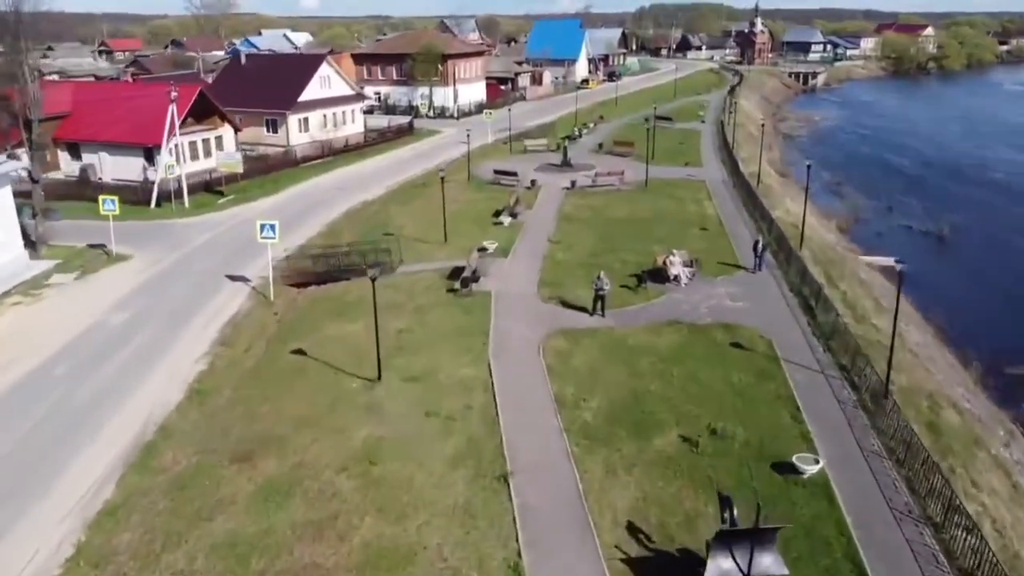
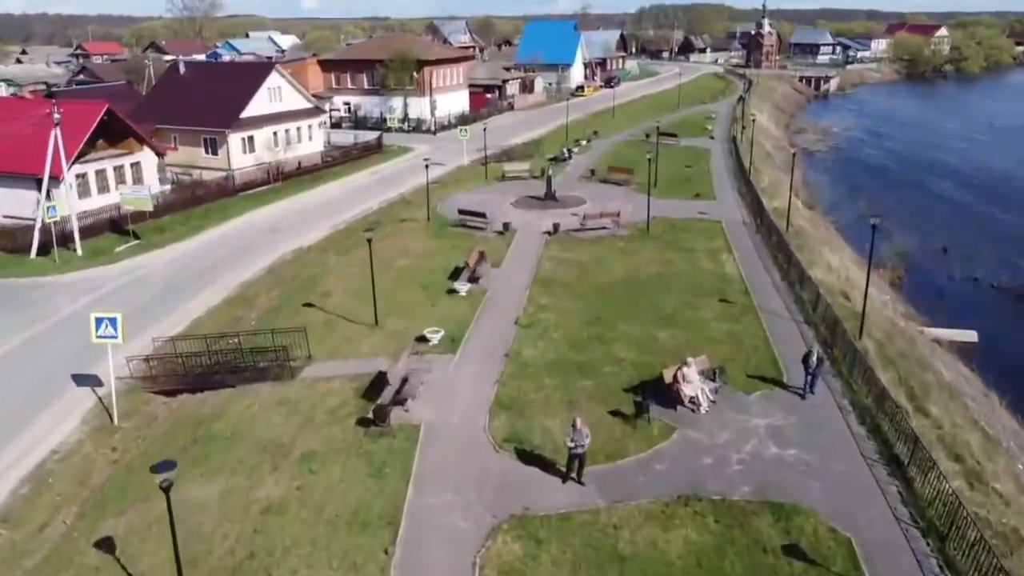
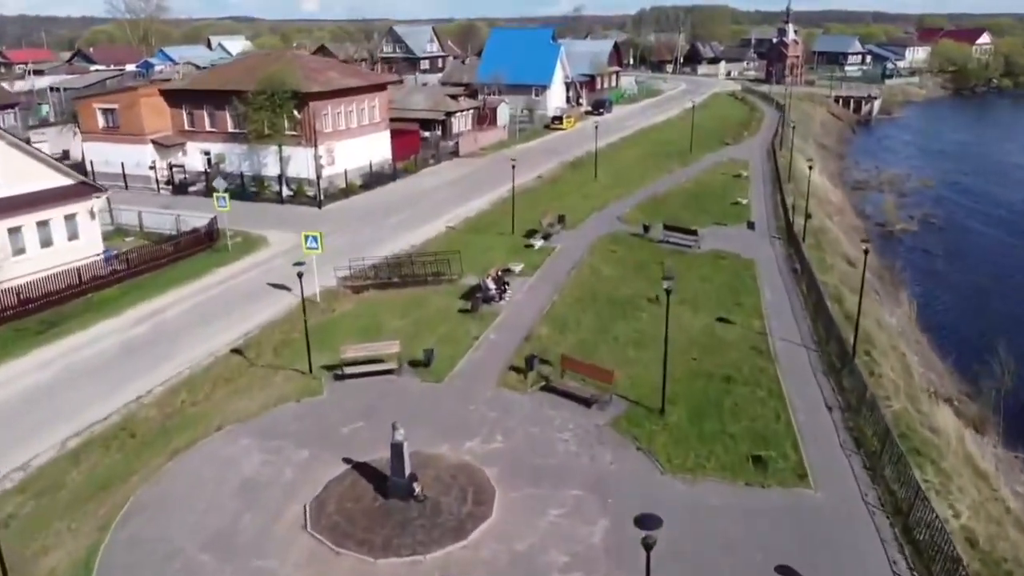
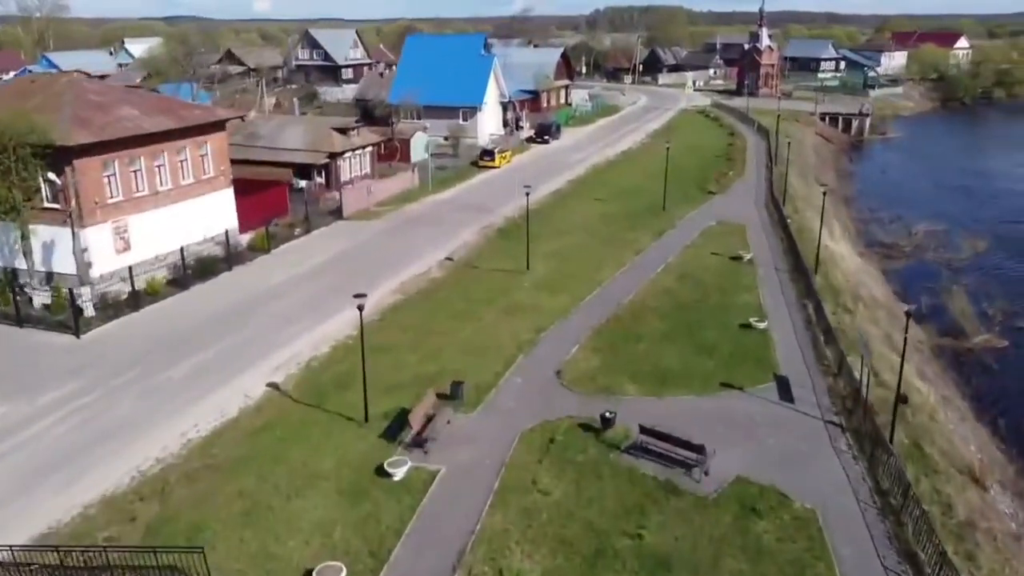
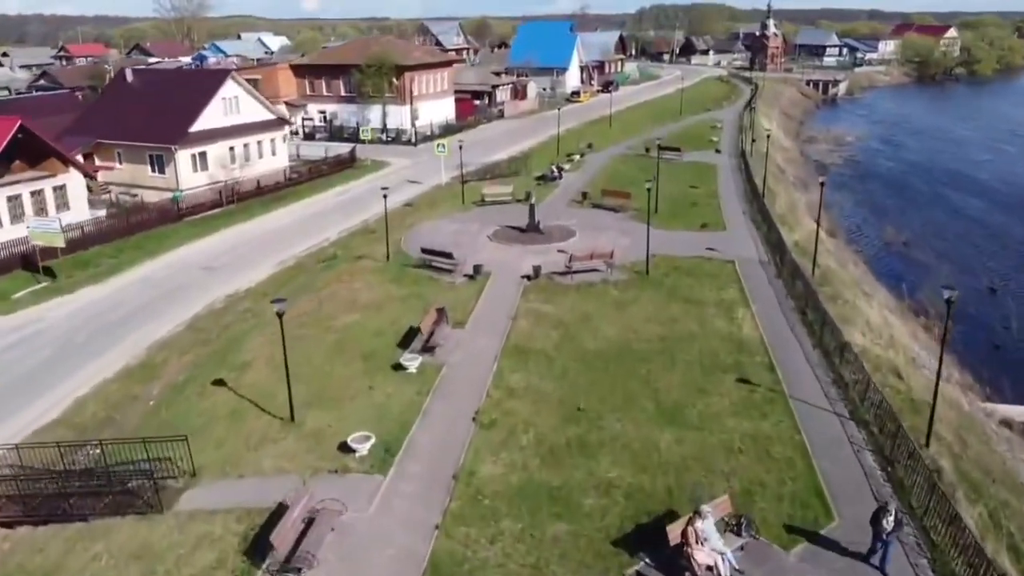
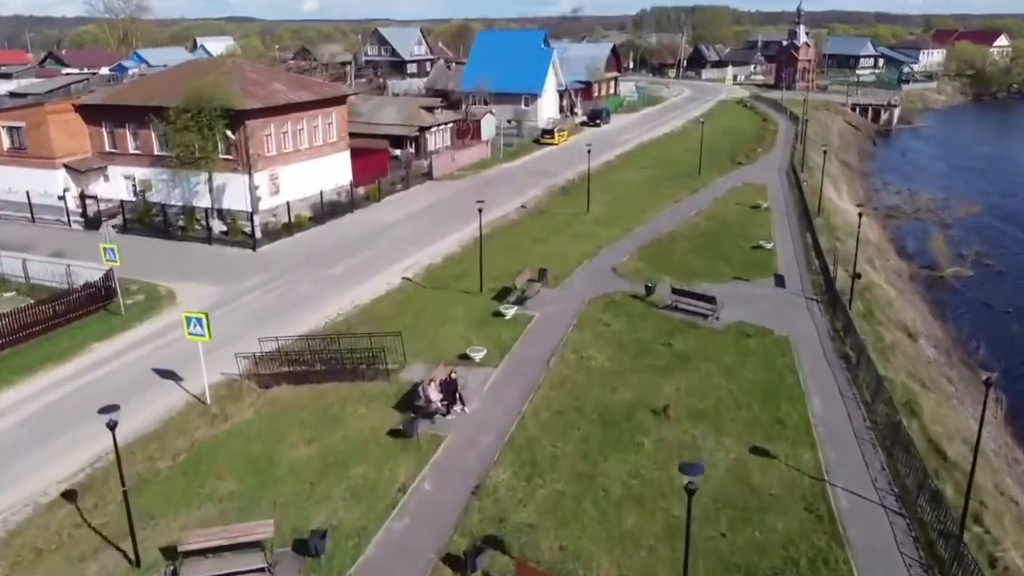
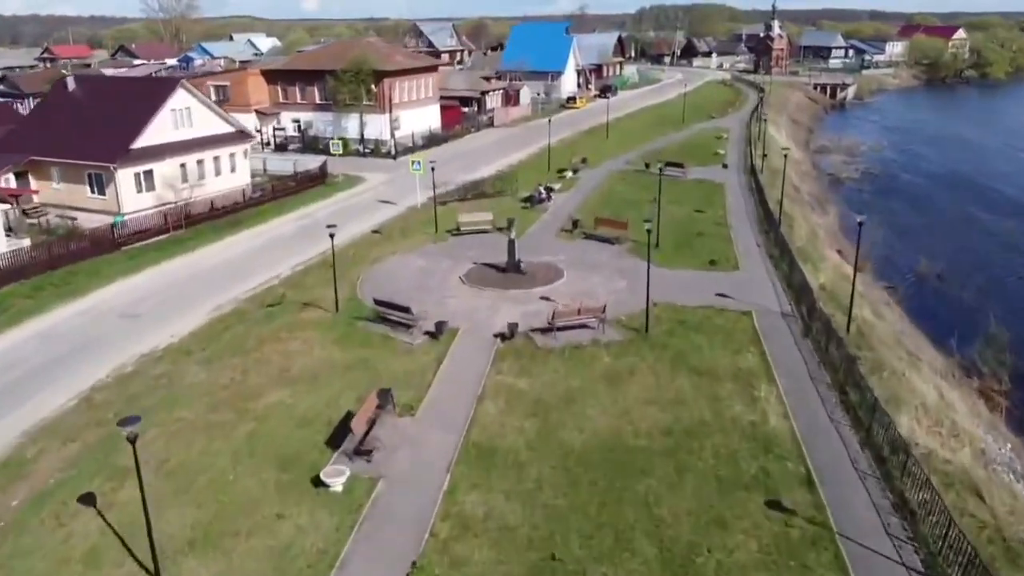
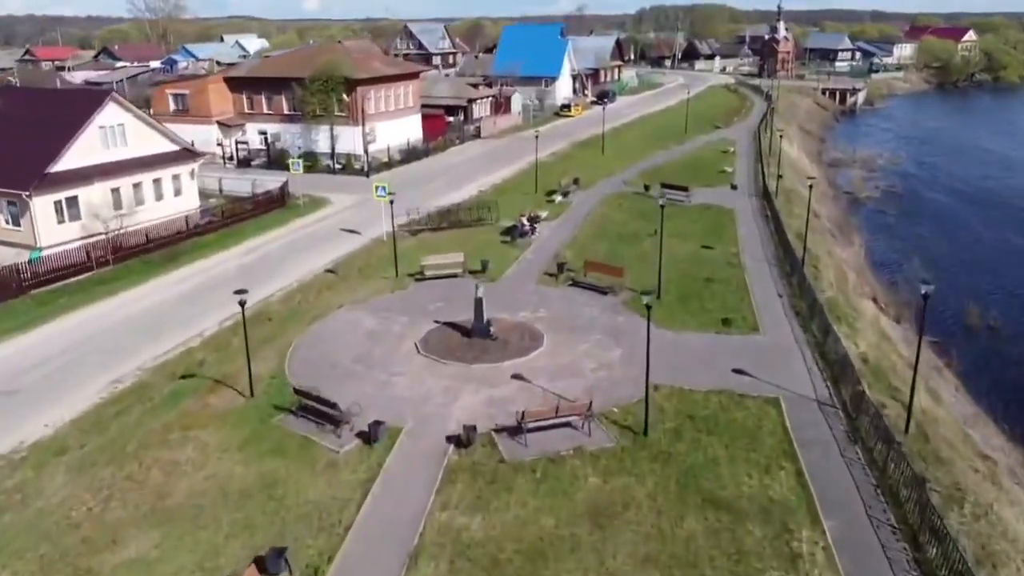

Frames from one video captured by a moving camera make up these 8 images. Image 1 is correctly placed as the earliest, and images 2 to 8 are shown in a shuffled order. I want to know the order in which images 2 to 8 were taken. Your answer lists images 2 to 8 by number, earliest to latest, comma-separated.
2, 5, 7, 8, 3, 6, 4
